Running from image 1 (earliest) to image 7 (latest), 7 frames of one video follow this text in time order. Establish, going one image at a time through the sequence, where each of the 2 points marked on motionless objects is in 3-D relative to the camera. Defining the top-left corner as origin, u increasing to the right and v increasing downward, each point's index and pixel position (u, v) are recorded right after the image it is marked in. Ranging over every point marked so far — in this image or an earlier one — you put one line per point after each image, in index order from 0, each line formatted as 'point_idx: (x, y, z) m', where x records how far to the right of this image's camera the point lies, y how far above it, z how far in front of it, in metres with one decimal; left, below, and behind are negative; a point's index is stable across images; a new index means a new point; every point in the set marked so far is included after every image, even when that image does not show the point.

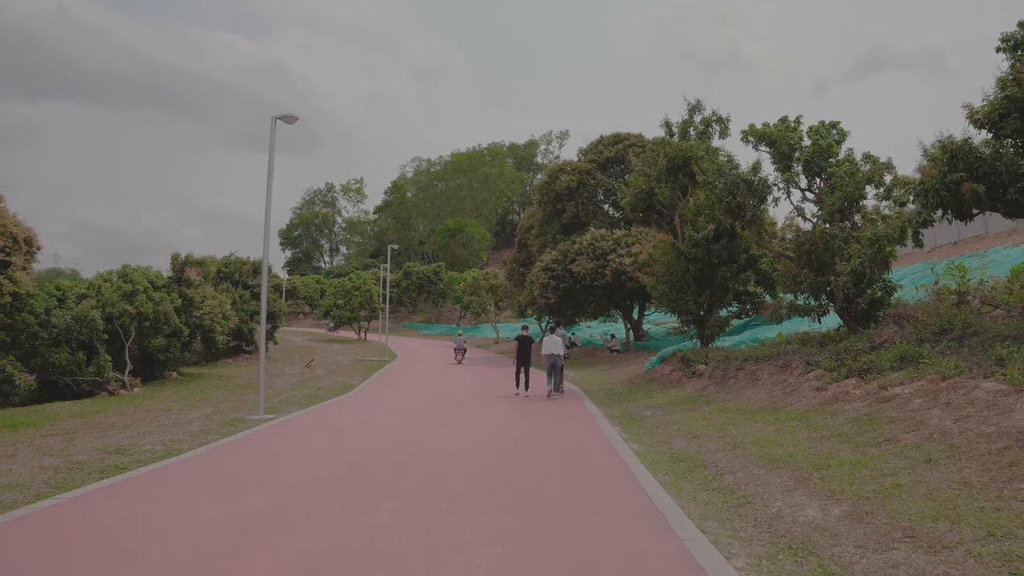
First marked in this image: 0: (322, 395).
0: (-5.2, -2.9, +17.4) m
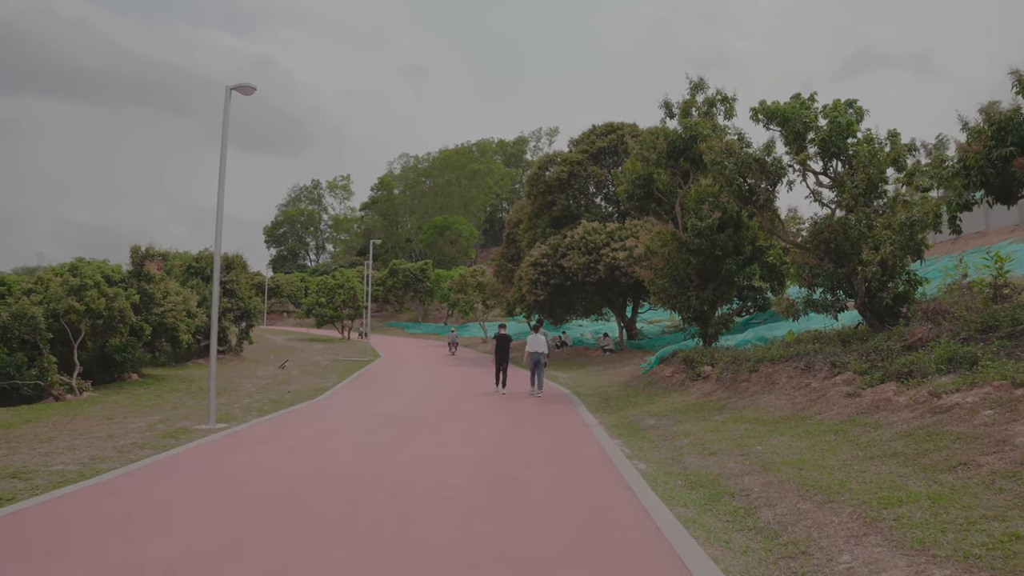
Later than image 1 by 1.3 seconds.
0: (-5.5, -2.8, +15.9) m
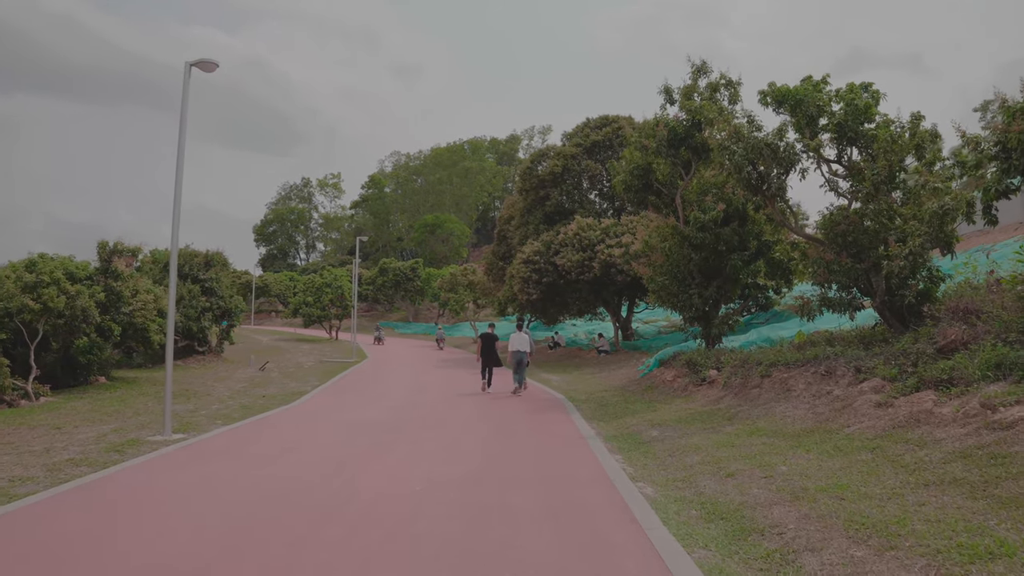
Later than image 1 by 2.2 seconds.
0: (-5.8, -2.7, +14.8) m
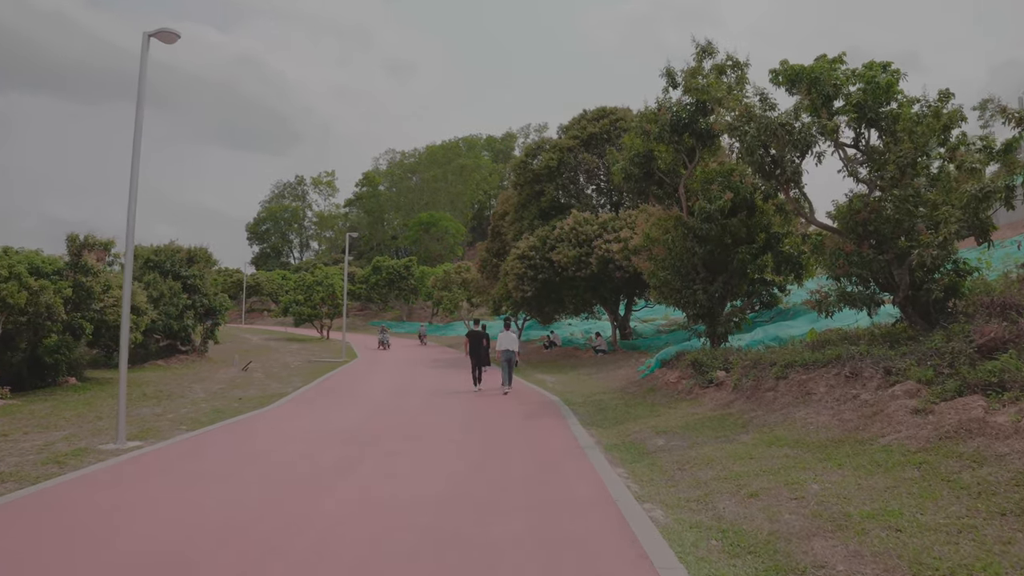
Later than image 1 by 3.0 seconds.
0: (-5.9, -2.6, +13.8) m
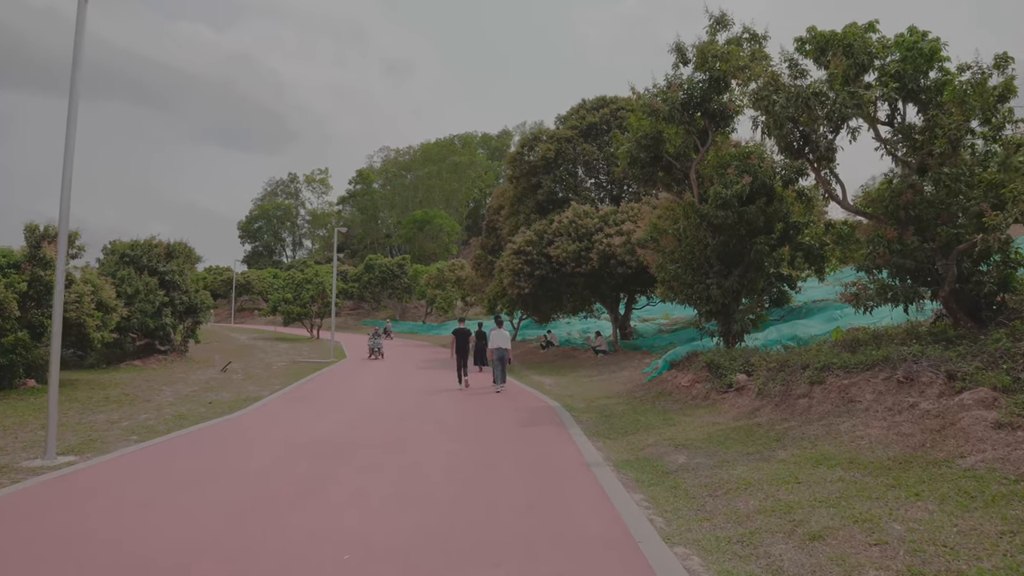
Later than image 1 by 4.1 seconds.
0: (-6.0, -2.5, +12.6) m
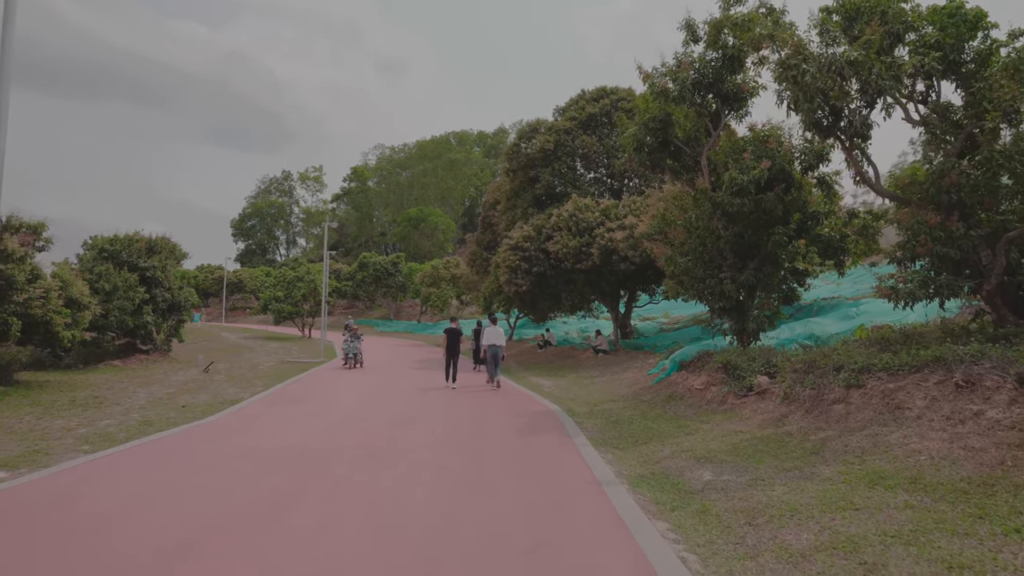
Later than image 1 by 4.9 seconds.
0: (-6.1, -2.4, +11.6) m
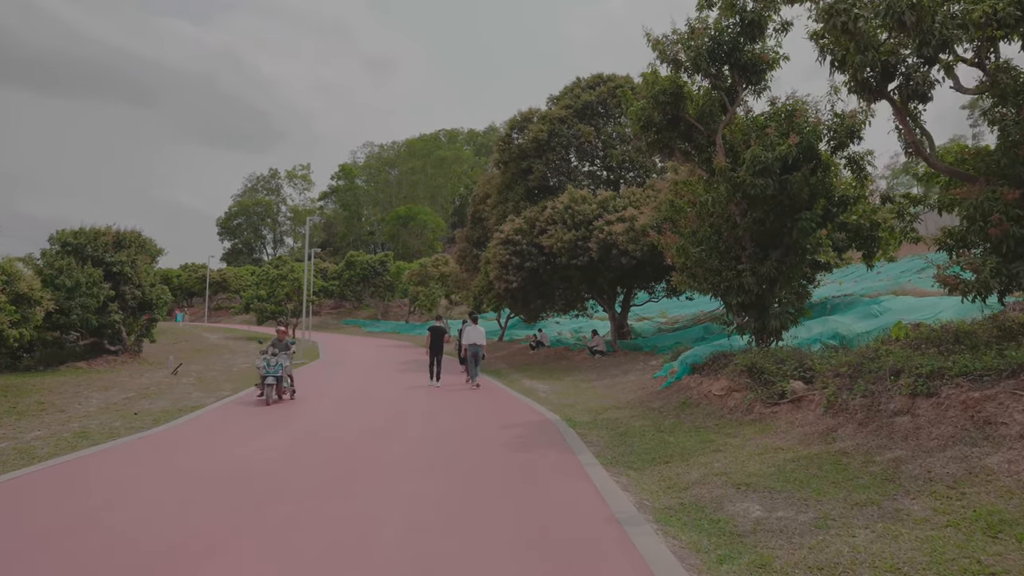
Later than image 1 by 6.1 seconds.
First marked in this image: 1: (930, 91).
0: (-6.2, -2.2, +10.2) m
1: (+4.6, +2.2, +7.1) m
